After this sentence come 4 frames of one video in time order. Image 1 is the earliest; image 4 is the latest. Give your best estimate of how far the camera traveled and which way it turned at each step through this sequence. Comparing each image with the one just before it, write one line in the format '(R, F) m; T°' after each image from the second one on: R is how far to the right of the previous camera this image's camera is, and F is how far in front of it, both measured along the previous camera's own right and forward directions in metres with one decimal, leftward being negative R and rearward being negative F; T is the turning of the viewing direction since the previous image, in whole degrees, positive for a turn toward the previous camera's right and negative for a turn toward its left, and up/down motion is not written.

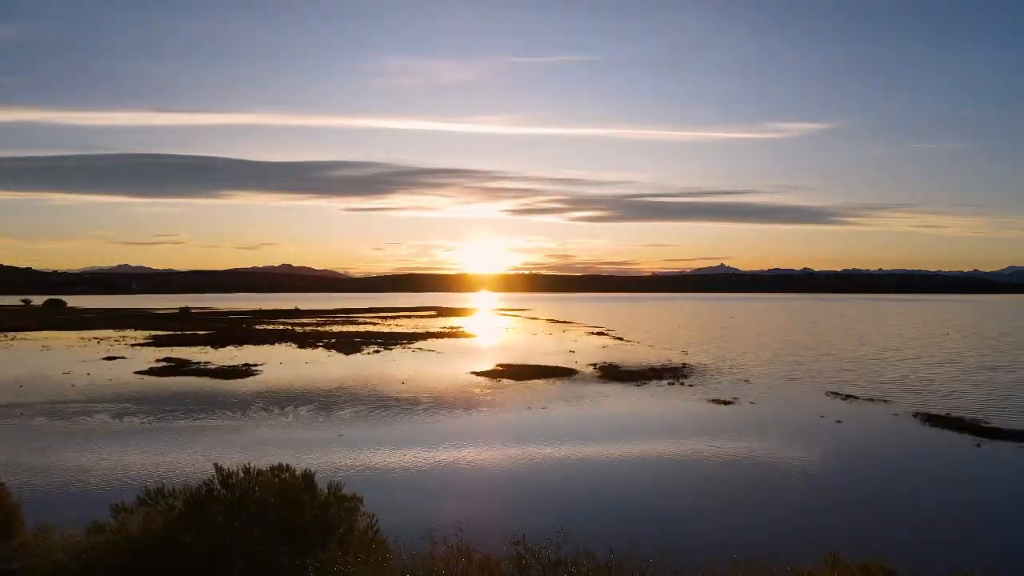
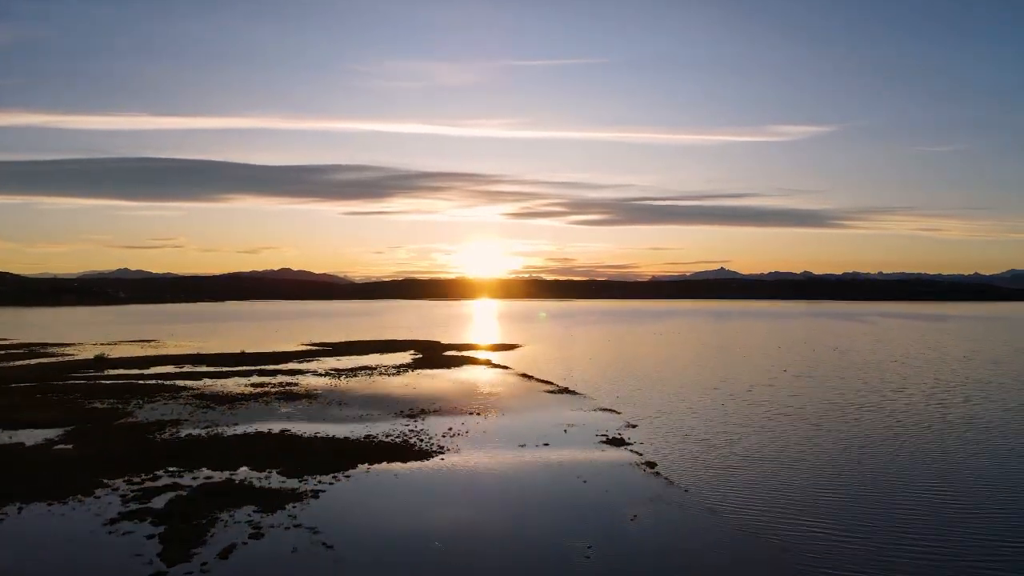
(+0.3, +4.1) m; 0°
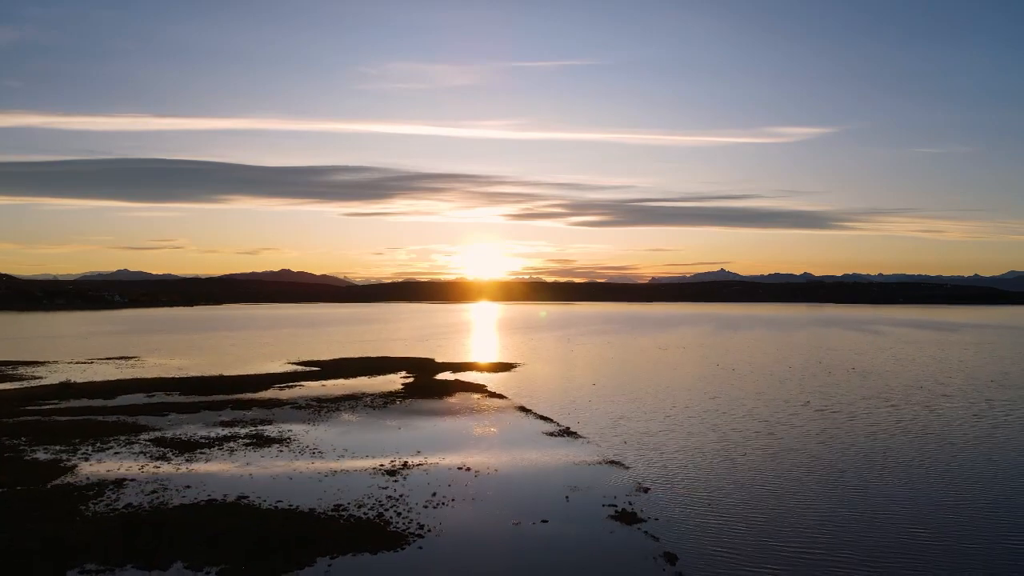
(+0.1, +1.3) m; 0°
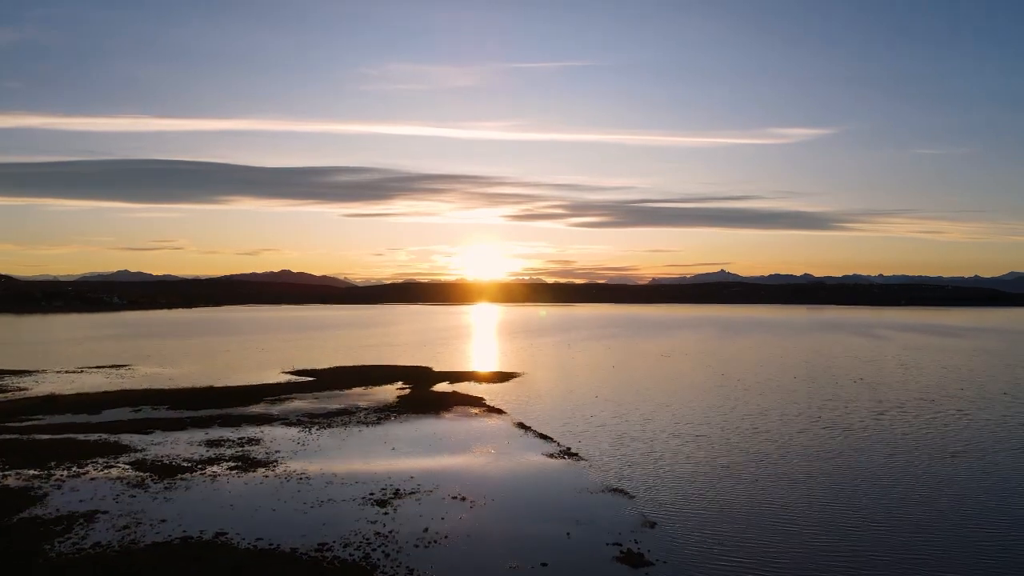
(0.0, +0.5) m; 0°
